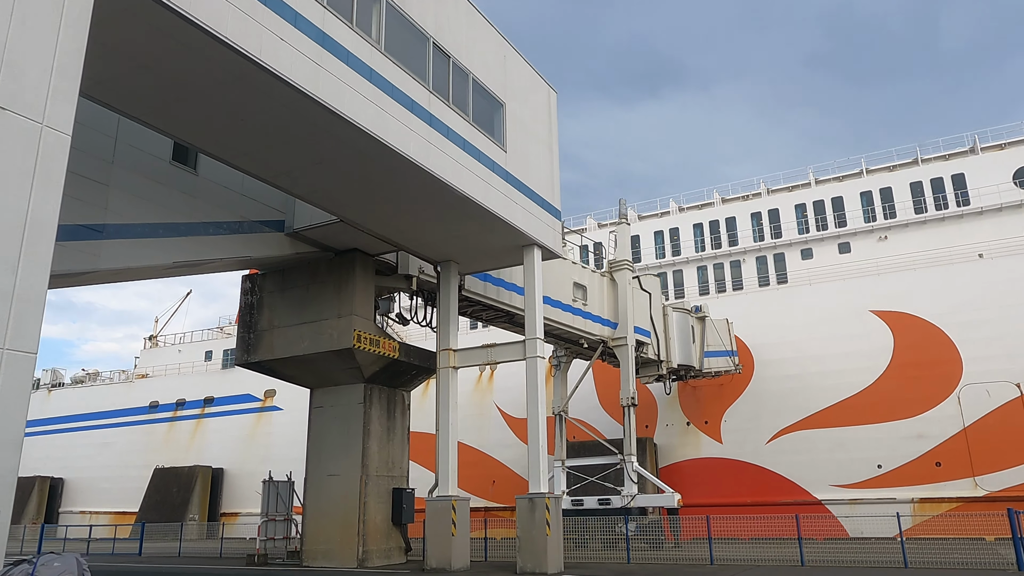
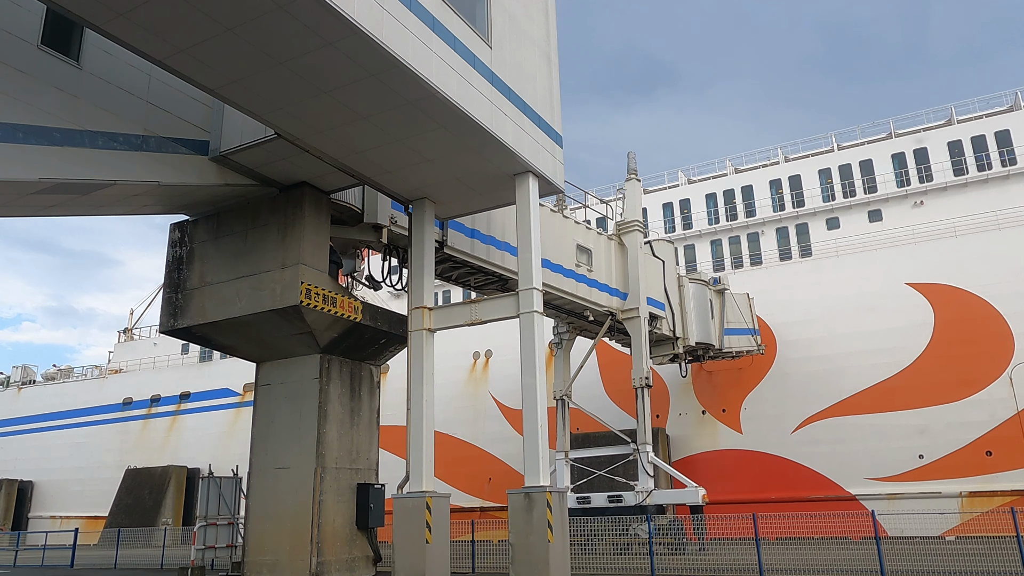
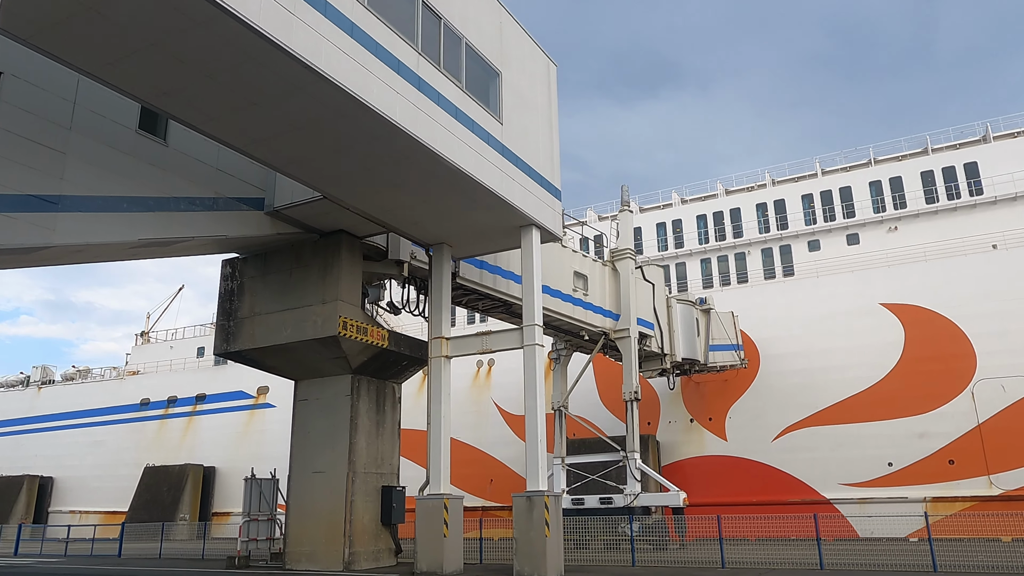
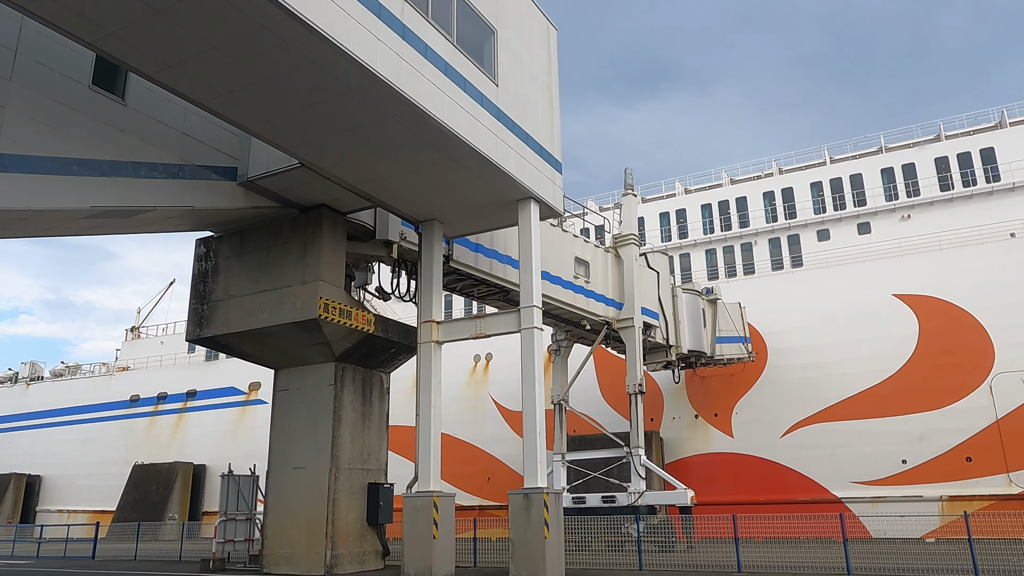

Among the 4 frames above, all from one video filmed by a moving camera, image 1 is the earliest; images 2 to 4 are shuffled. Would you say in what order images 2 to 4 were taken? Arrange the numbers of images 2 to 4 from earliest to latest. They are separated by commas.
3, 4, 2
